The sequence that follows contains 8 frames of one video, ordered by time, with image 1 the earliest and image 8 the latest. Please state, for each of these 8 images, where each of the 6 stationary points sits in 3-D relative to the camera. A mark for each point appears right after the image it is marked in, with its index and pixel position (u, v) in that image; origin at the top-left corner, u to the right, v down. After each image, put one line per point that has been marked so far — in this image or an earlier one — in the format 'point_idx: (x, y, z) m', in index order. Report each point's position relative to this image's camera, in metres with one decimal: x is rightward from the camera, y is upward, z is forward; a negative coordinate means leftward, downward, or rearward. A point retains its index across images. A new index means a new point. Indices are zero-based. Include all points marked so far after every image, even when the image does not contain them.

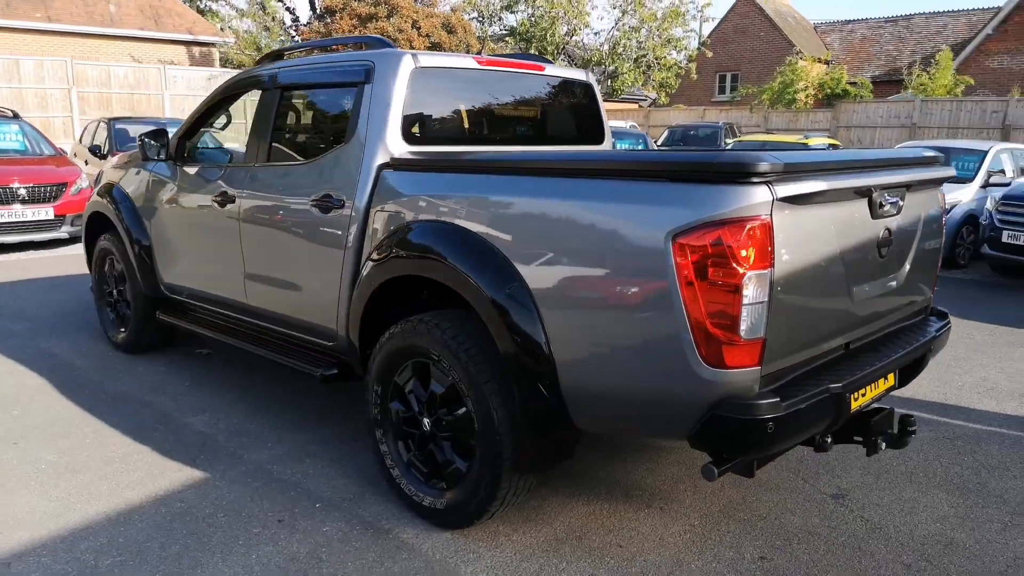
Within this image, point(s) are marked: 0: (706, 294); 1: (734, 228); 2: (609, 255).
0: (+0.6, 0.0, +2.3) m
1: (+0.7, +0.2, +2.2) m
2: (+0.3, +0.1, +2.5) m
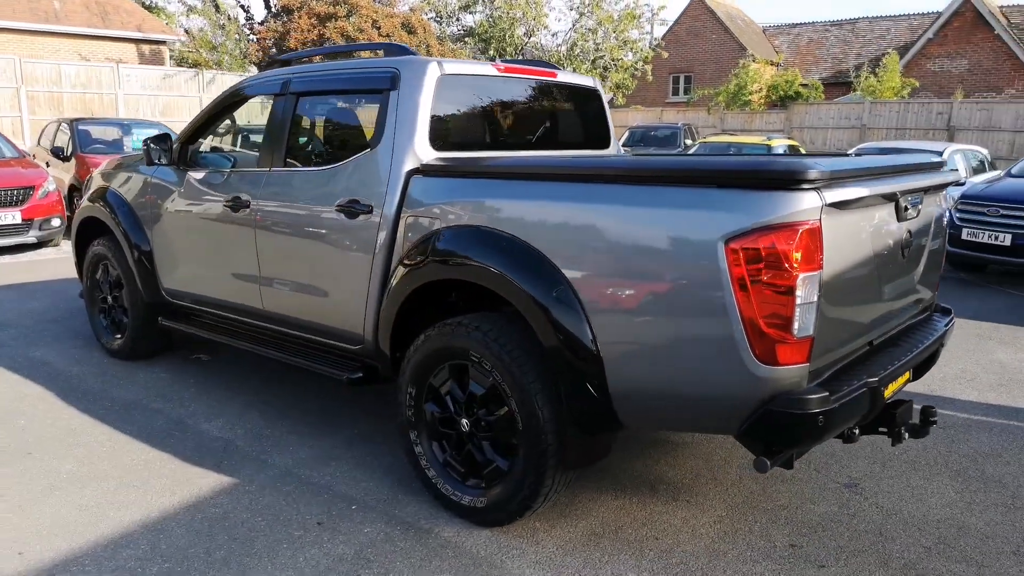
0: (+0.8, 0.0, +2.4) m
1: (+0.9, +0.2, +2.4) m
2: (+0.5, +0.1, +2.6) m
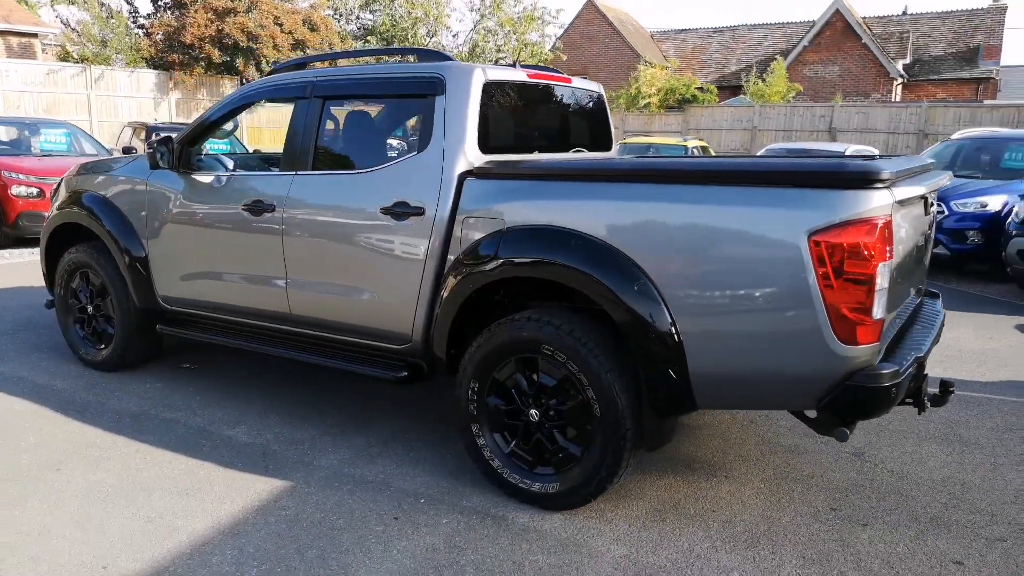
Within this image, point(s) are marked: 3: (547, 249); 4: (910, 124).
0: (+1.2, 0.0, +2.7) m
1: (+1.2, +0.2, +2.7) m
2: (+0.9, +0.1, +2.8) m
3: (+0.1, +0.2, +3.3) m
4: (+9.7, +4.0, +19.3) m
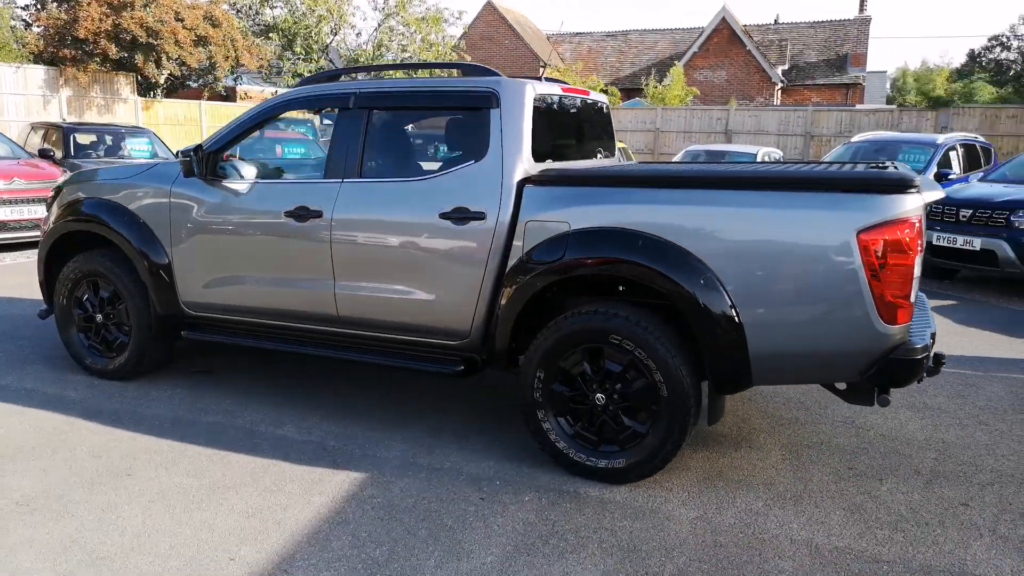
0: (+1.6, +0.1, +3.3) m
1: (+1.6, +0.3, +3.2) m
2: (+1.2, +0.2, +3.3) m
3: (+0.5, +0.2, +3.6) m
4: (+7.6, +4.3, +20.9) m
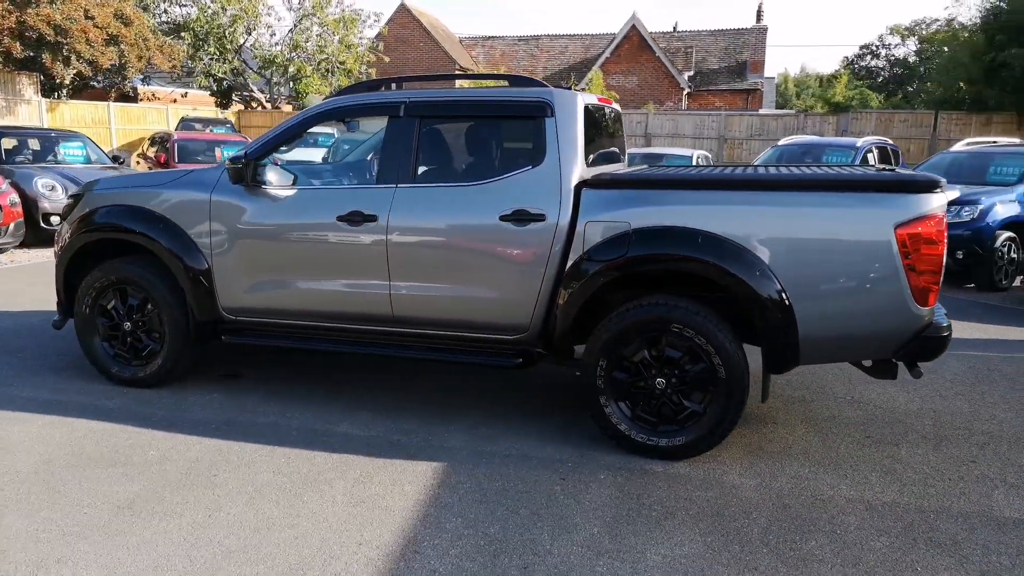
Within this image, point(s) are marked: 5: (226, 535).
0: (+2.0, +0.1, +3.8) m
1: (+2.0, +0.3, +3.7) m
2: (+1.6, +0.2, +3.8) m
3: (+0.8, +0.2, +4.0) m
4: (+5.6, +4.4, +22.0) m
5: (-1.2, -1.0, +3.3) m
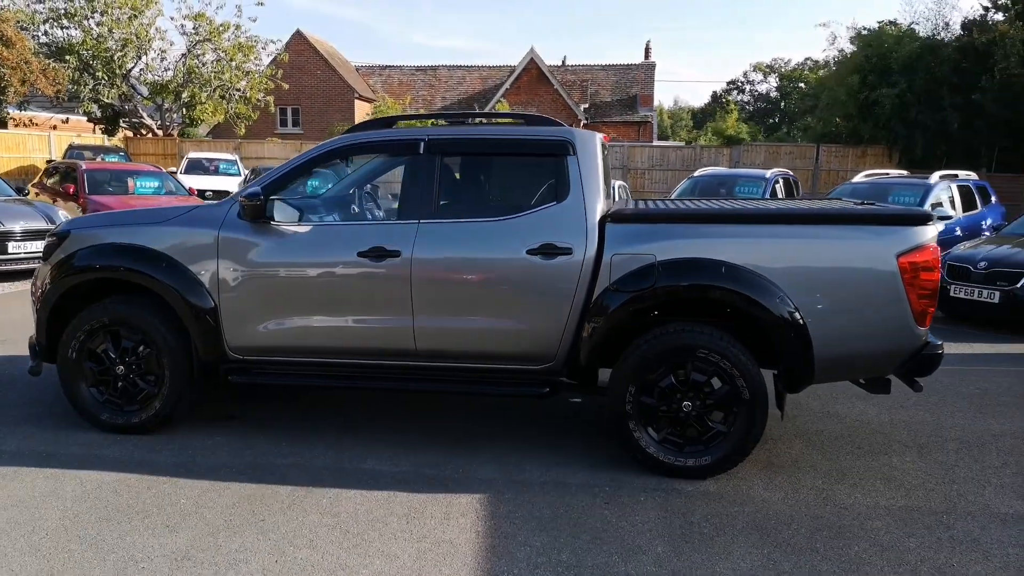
0: (+2.2, 0.0, +4.2) m
1: (+2.2, +0.2, +4.2) m
2: (+1.8, +0.1, +4.2) m
3: (+1.0, +0.1, +4.2) m
4: (+3.0, +3.7, +22.9) m
5: (-0.9, -1.2, +3.2) m
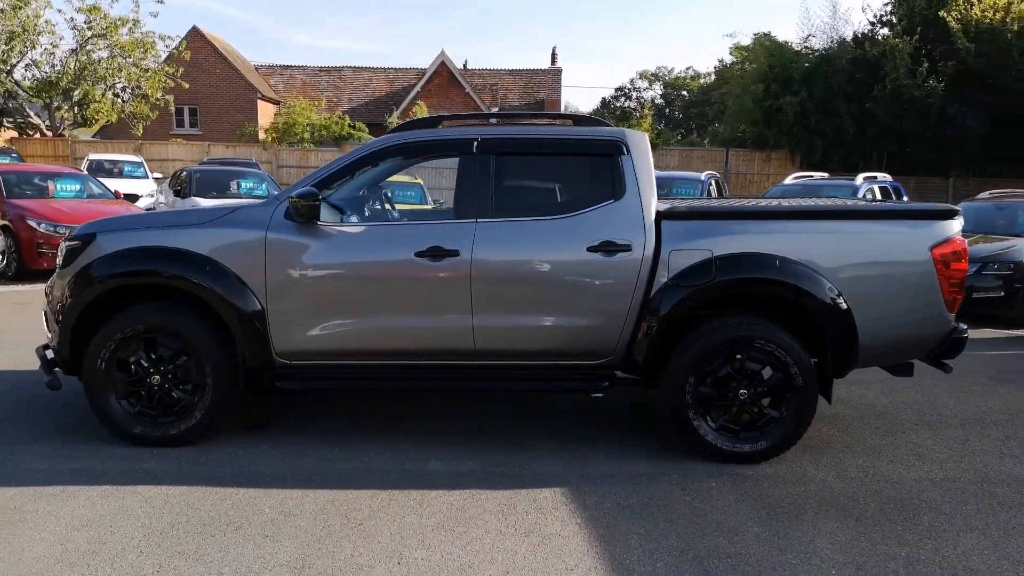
0: (+2.5, +0.1, +4.6) m
1: (+2.6, +0.3, +4.6) m
2: (+2.2, +0.1, +4.5) m
3: (+1.4, +0.1, +4.5) m
4: (+0.7, +3.6, +23.2) m
5: (-0.3, -1.2, +3.2) m
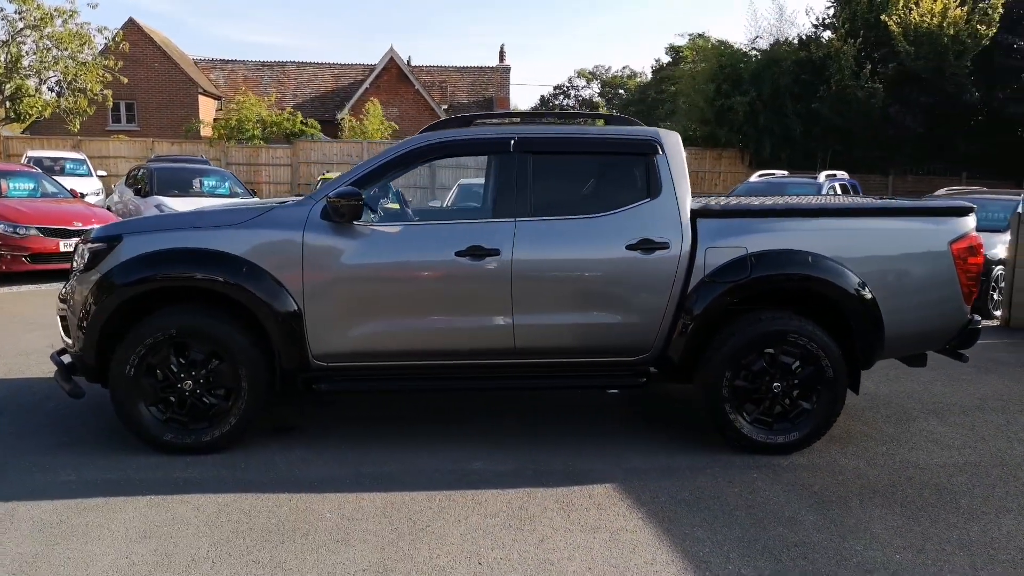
0: (+2.7, +0.1, +4.8) m
1: (+2.8, +0.3, +4.8) m
2: (+2.4, +0.2, +4.7) m
3: (+1.6, +0.1, +4.6) m
4: (-0.6, +3.7, +23.2) m
5: (0.0, -1.2, +3.2) m
